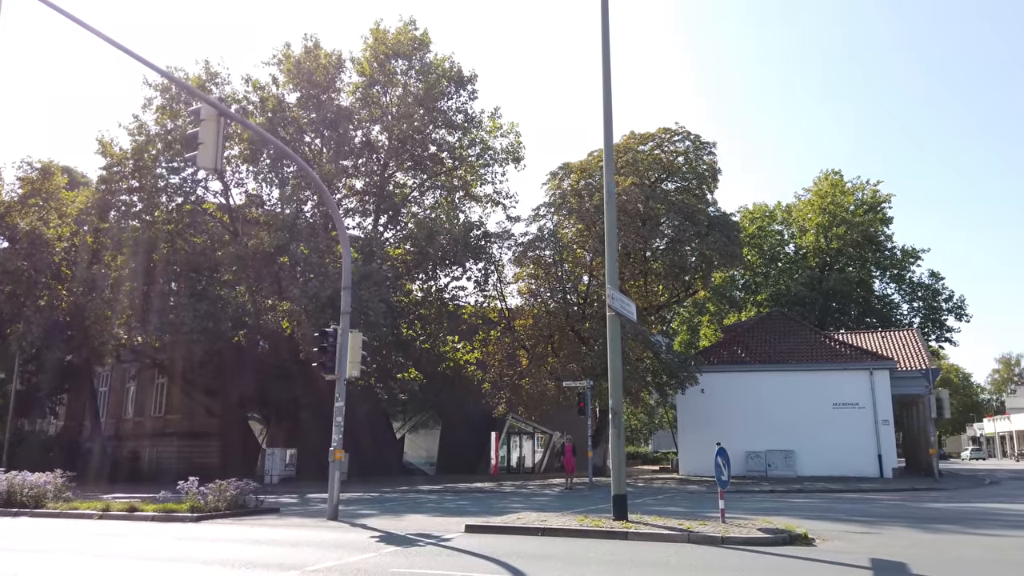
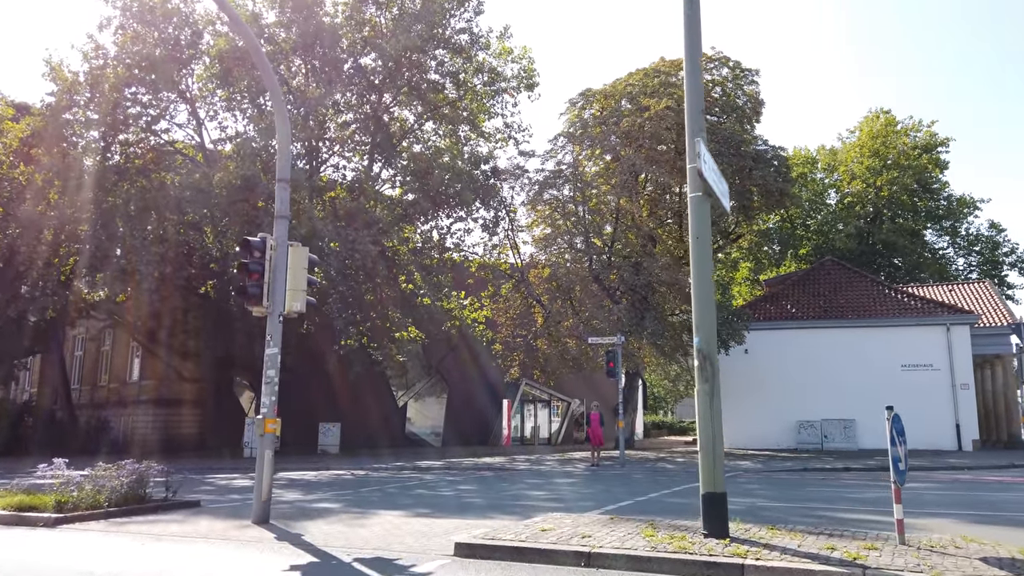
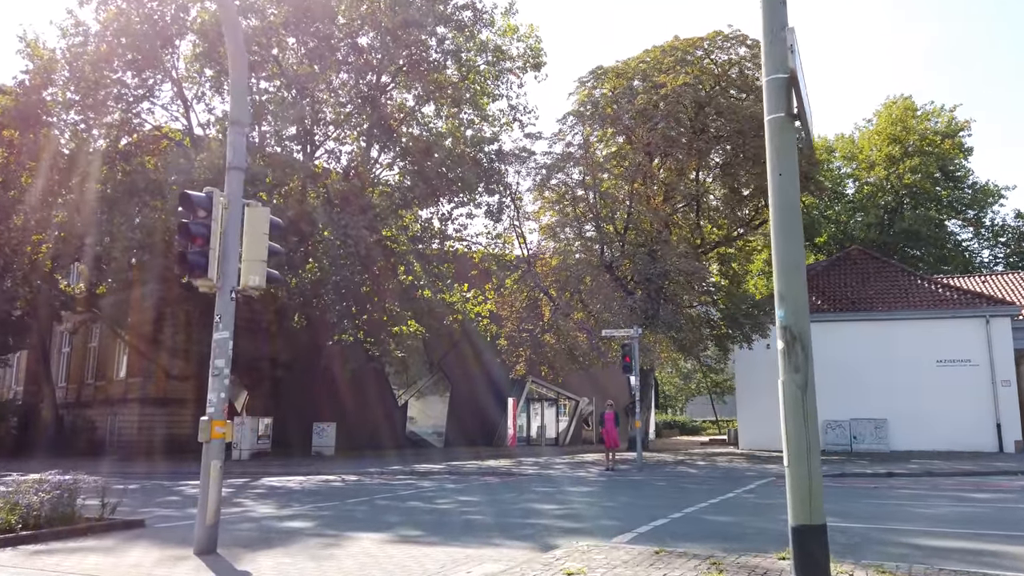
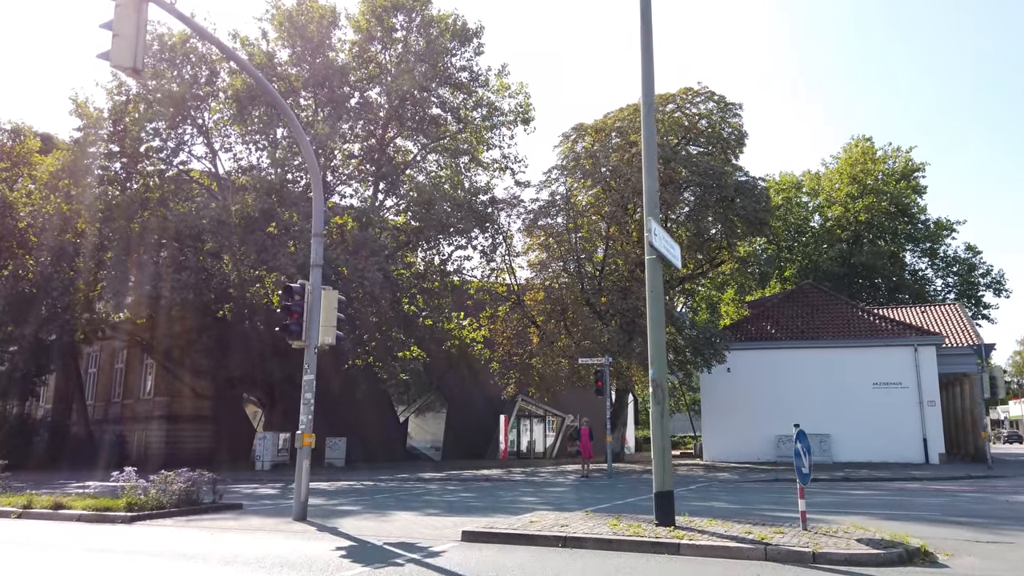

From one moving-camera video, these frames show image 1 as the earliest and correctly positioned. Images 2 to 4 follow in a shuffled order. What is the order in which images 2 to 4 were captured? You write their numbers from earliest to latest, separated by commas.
4, 2, 3
